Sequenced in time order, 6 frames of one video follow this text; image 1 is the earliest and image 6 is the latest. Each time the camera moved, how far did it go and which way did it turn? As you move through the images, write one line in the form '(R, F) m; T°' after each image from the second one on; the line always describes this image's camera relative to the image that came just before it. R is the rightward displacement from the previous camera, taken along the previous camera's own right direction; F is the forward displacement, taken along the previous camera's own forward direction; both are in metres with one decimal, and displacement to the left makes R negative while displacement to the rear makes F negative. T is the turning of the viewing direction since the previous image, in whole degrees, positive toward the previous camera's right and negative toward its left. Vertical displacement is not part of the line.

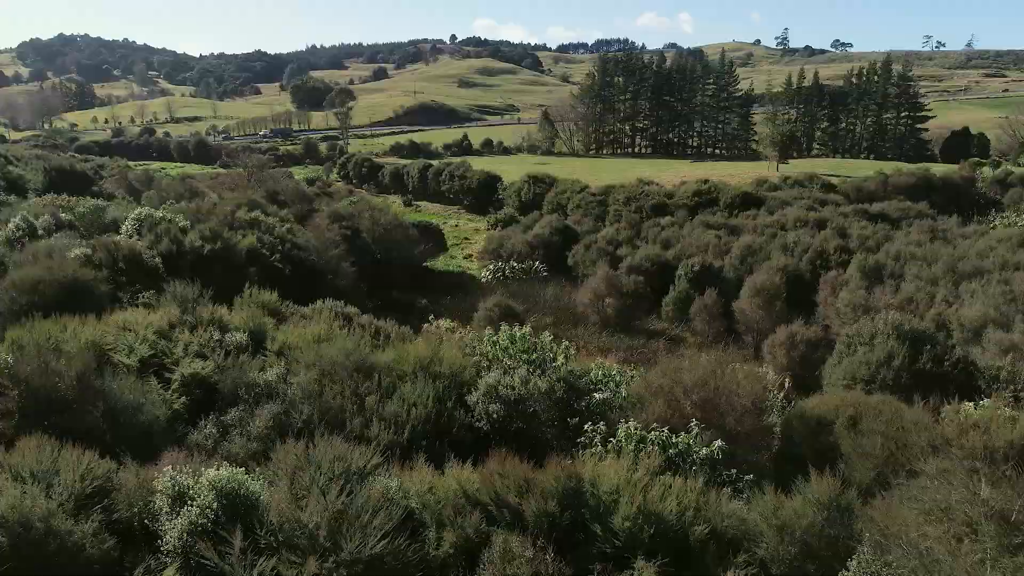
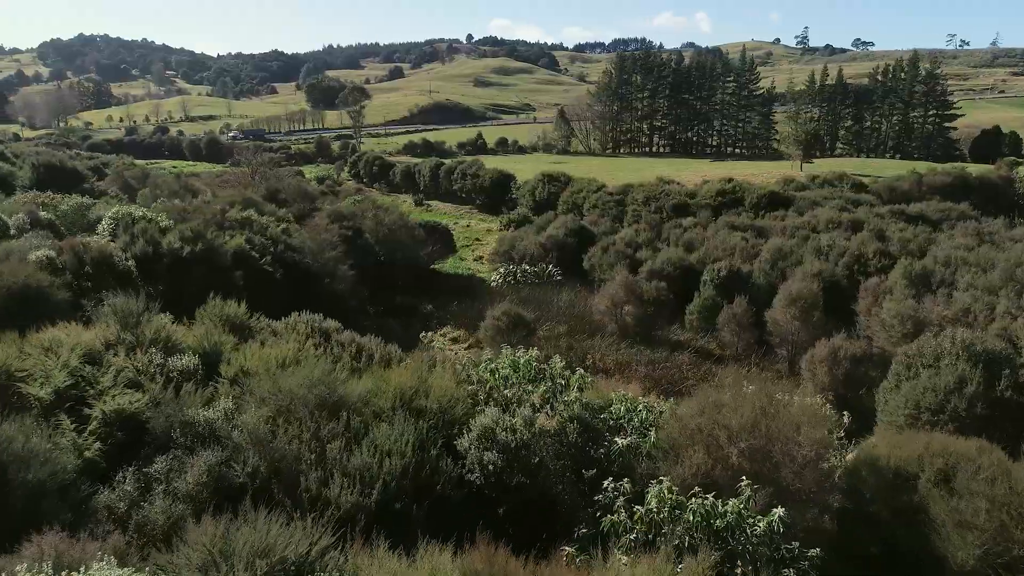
(+0.1, +1.5) m; -1°
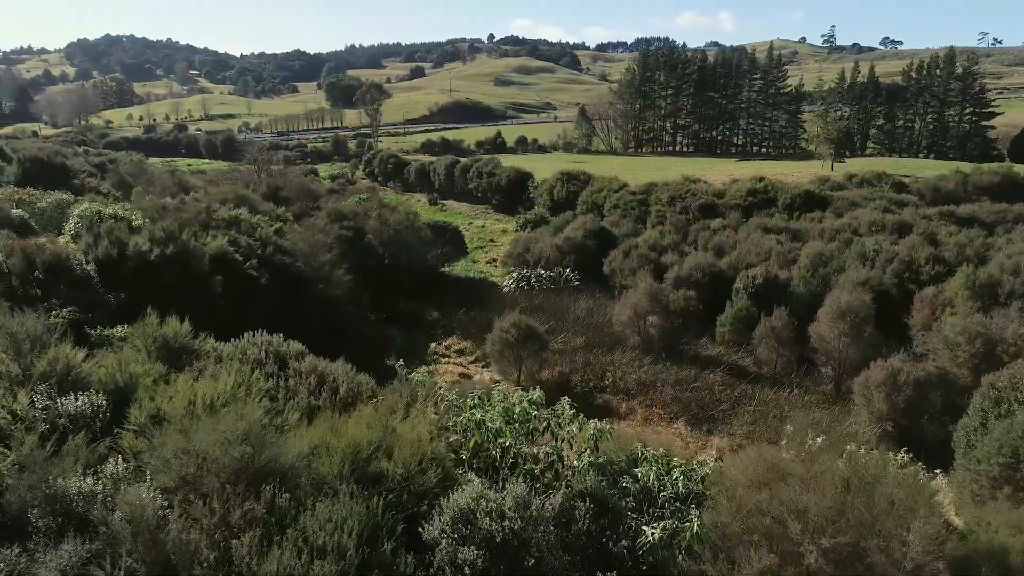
(+0.2, +1.6) m; -2°
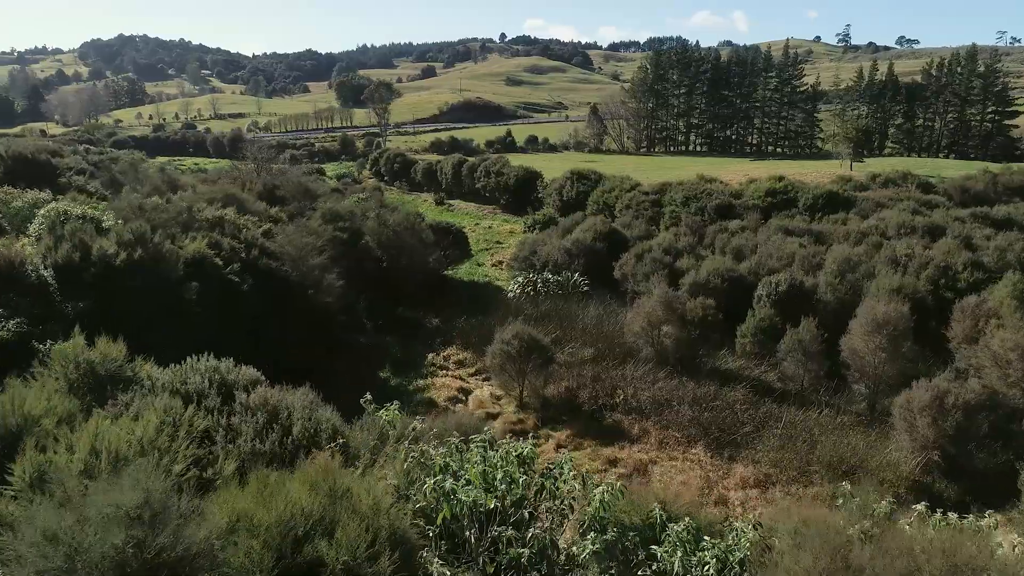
(+0.2, +1.2) m; -1°
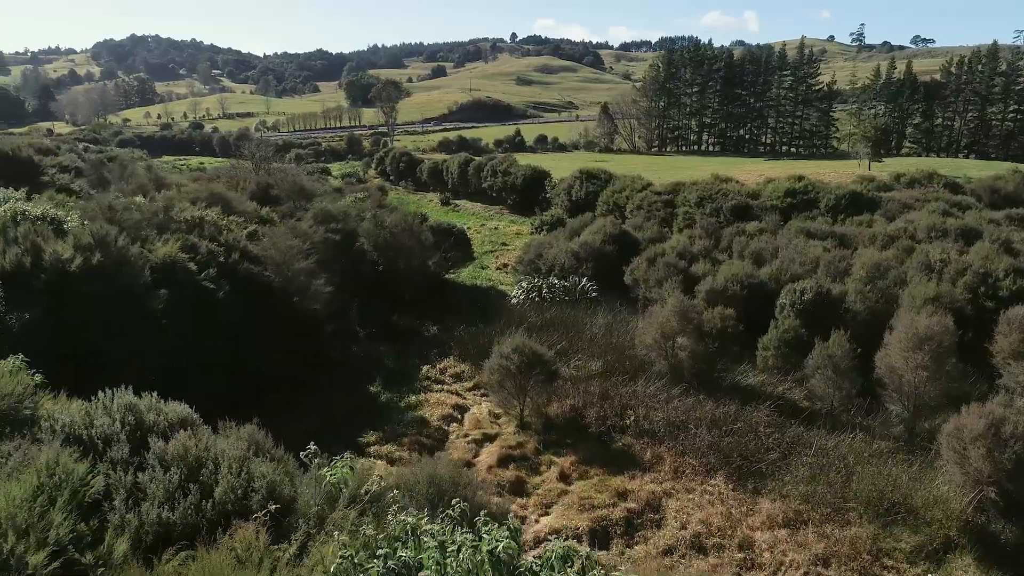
(+0.2, +1.2) m; -1°
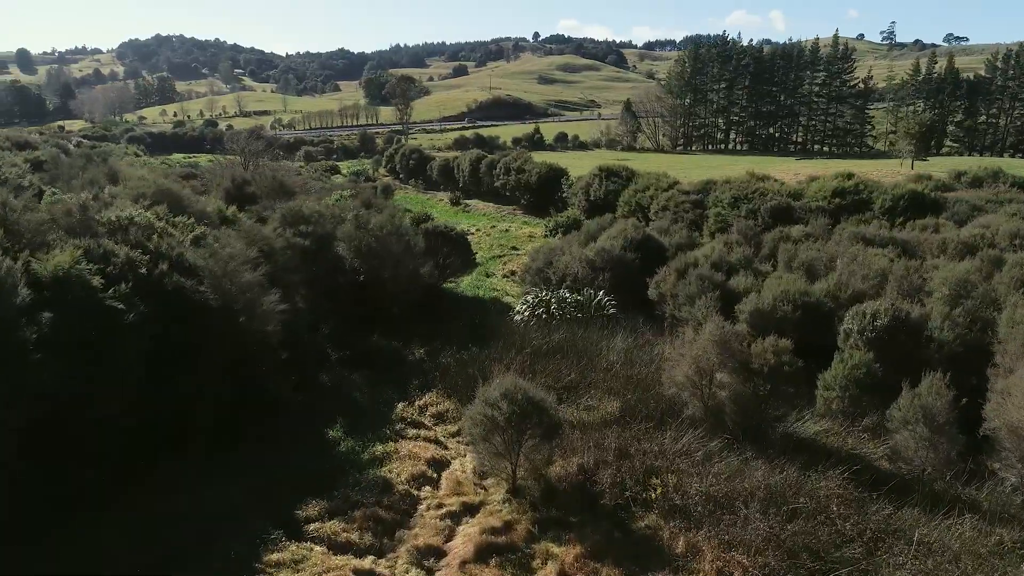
(+0.4, +2.7) m; -2°
